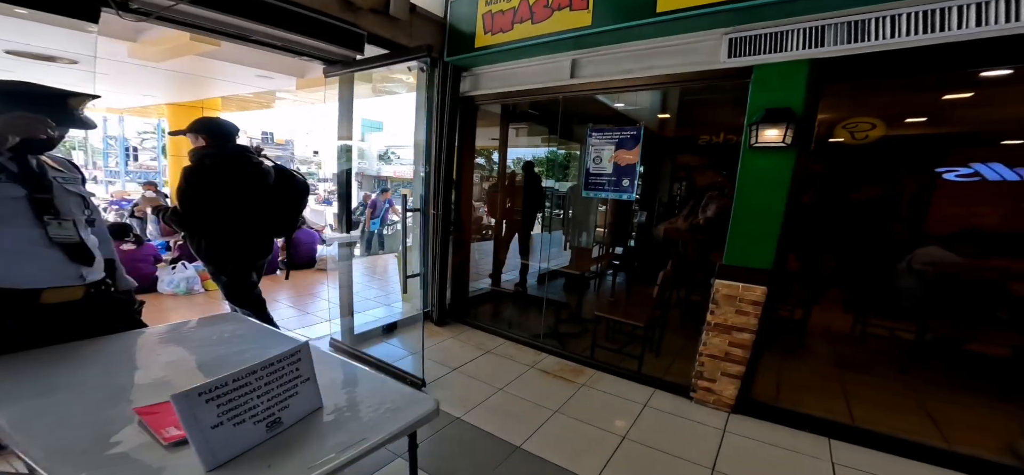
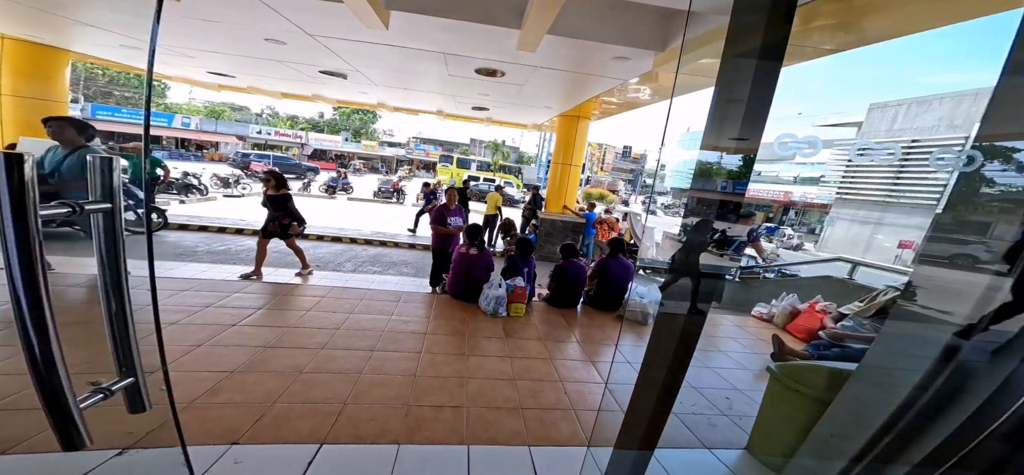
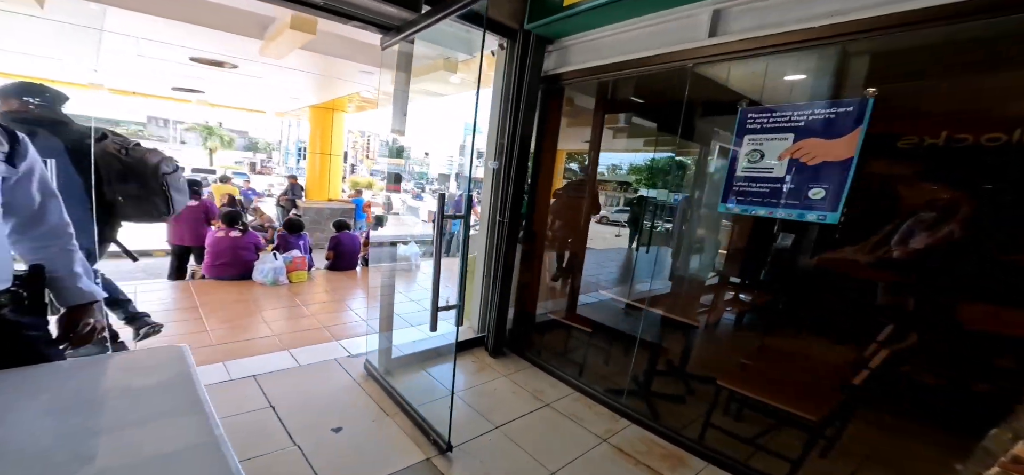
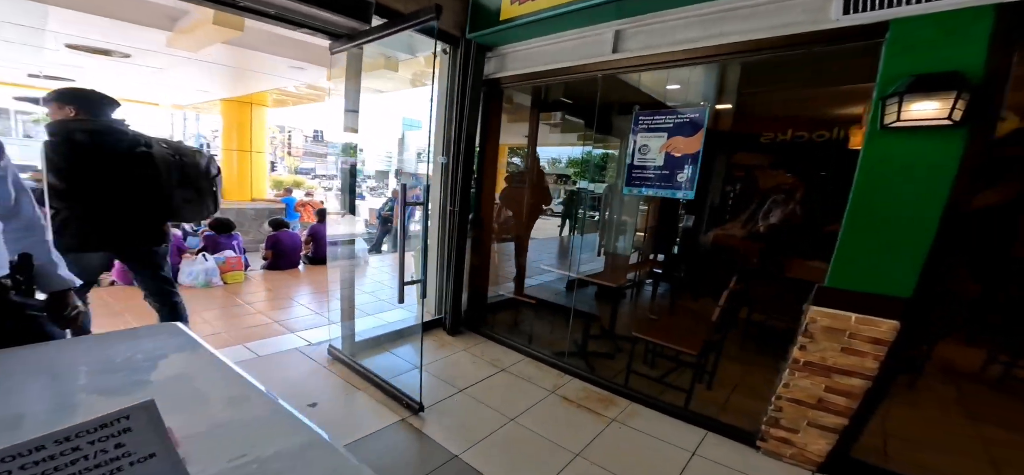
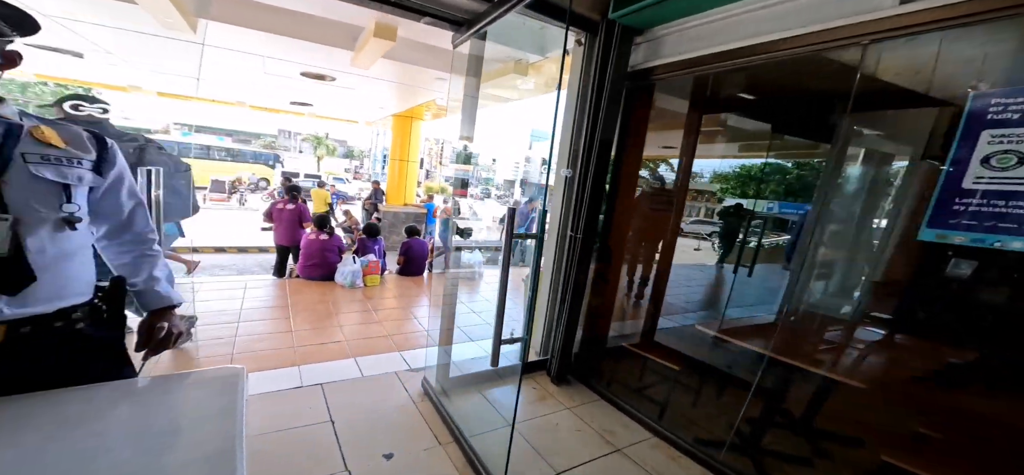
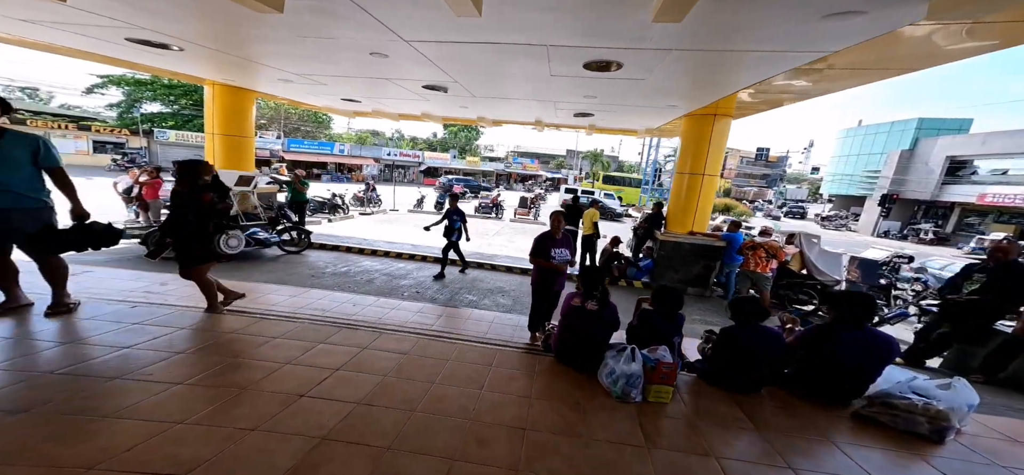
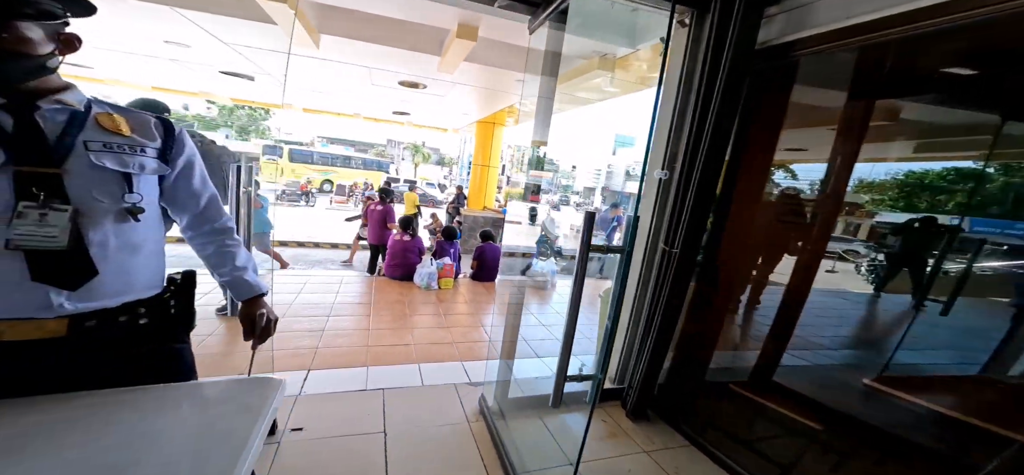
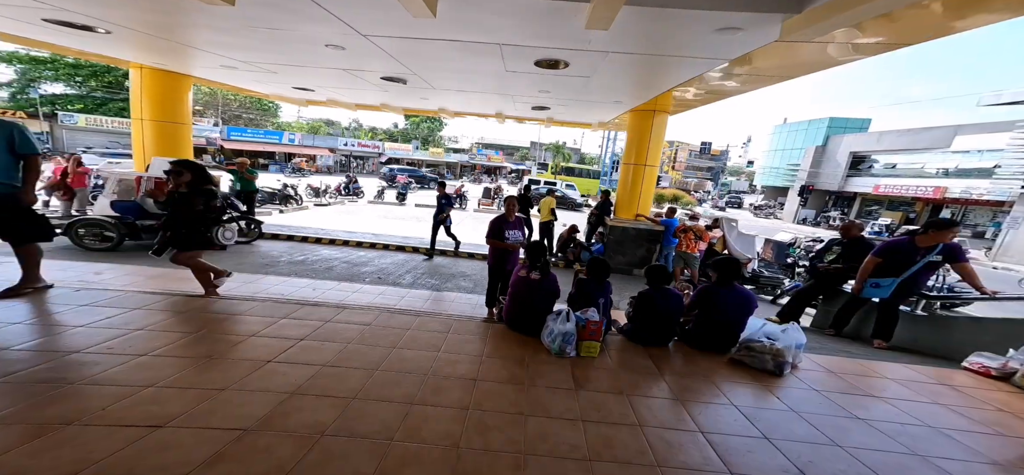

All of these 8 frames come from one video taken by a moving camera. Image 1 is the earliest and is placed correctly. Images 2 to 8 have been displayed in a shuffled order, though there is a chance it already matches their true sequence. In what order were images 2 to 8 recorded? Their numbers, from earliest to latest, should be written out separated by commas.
4, 3, 5, 7, 2, 8, 6
